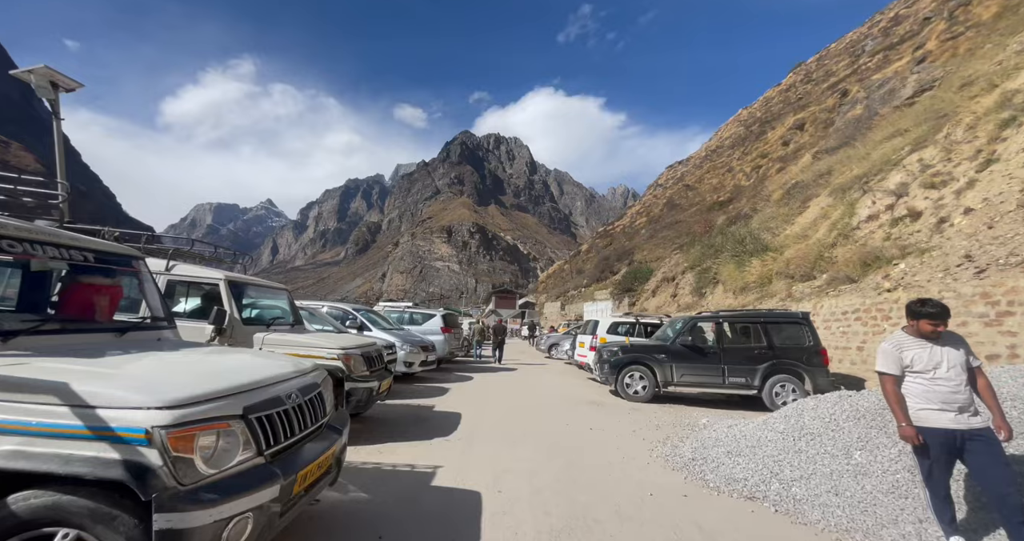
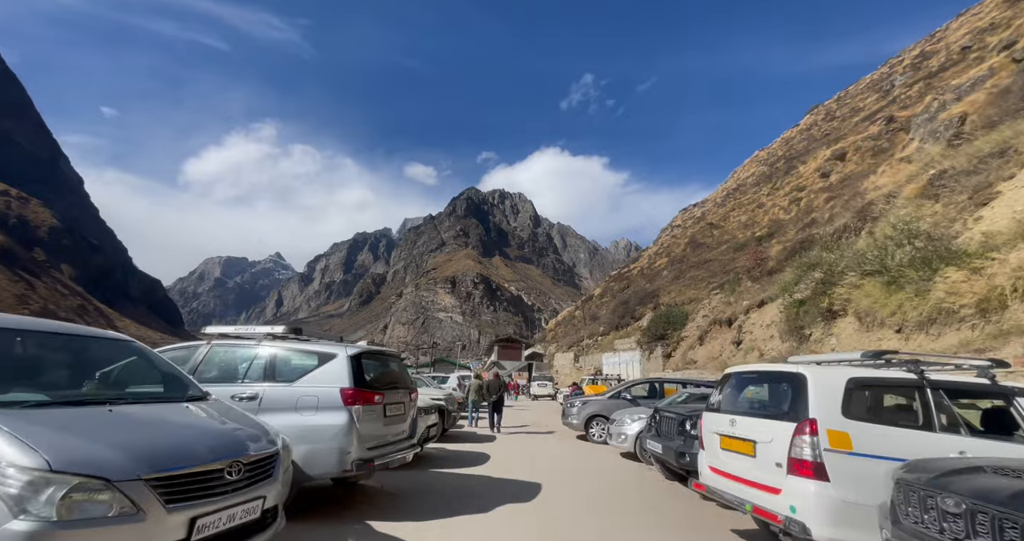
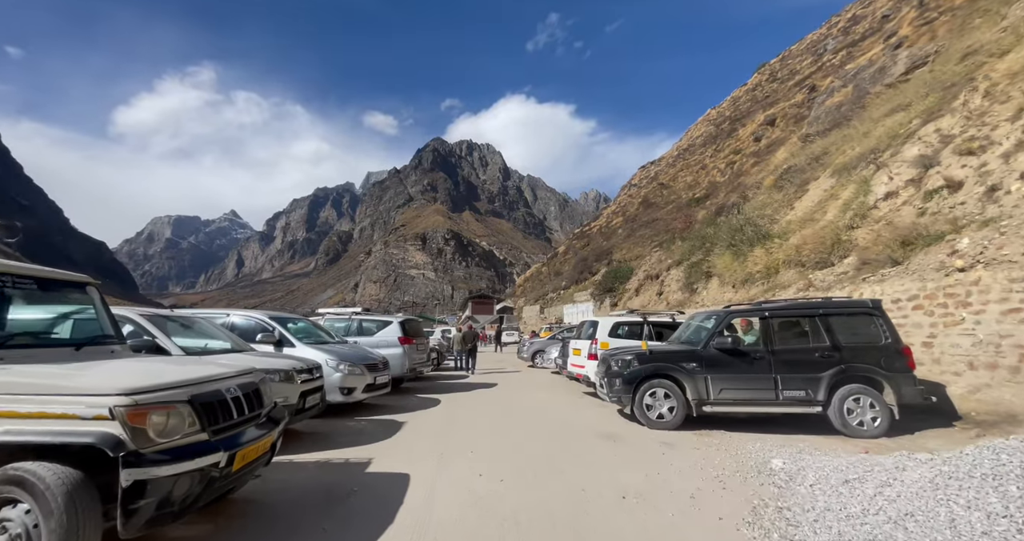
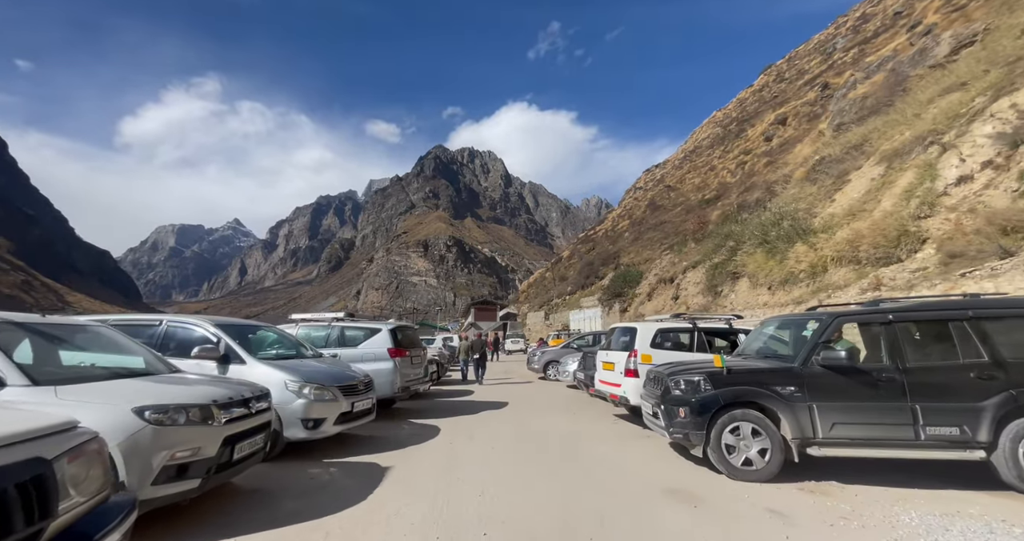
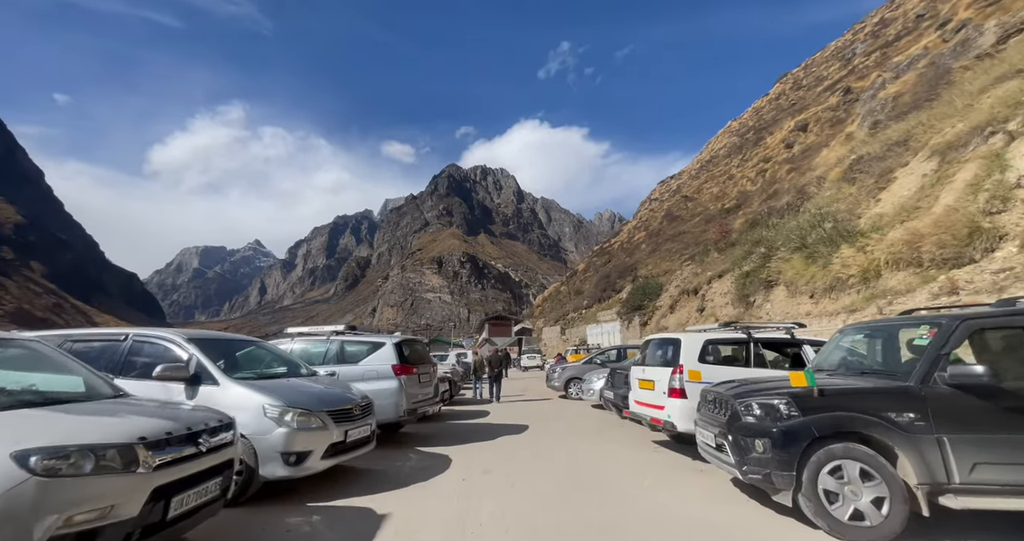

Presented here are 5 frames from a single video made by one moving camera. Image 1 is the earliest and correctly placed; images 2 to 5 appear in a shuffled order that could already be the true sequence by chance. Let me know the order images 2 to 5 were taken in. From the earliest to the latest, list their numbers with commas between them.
3, 4, 5, 2
